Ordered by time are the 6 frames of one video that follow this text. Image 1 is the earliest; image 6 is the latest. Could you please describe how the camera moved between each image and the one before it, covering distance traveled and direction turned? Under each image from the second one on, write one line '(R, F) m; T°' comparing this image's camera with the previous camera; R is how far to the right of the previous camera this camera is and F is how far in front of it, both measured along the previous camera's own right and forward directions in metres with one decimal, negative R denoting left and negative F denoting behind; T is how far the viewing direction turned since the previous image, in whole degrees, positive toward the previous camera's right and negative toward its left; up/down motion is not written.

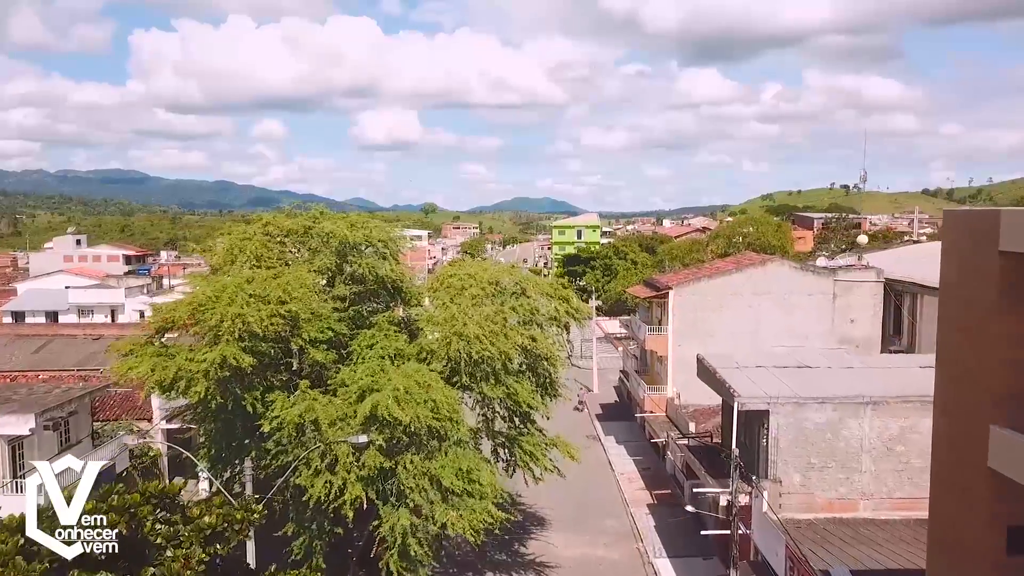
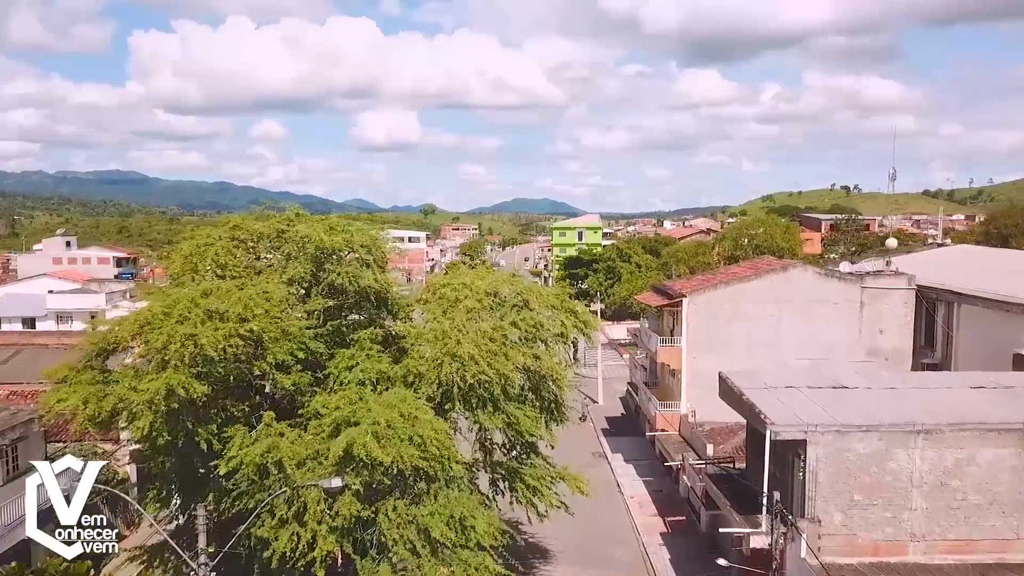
(0.0, +2.0) m; 0°
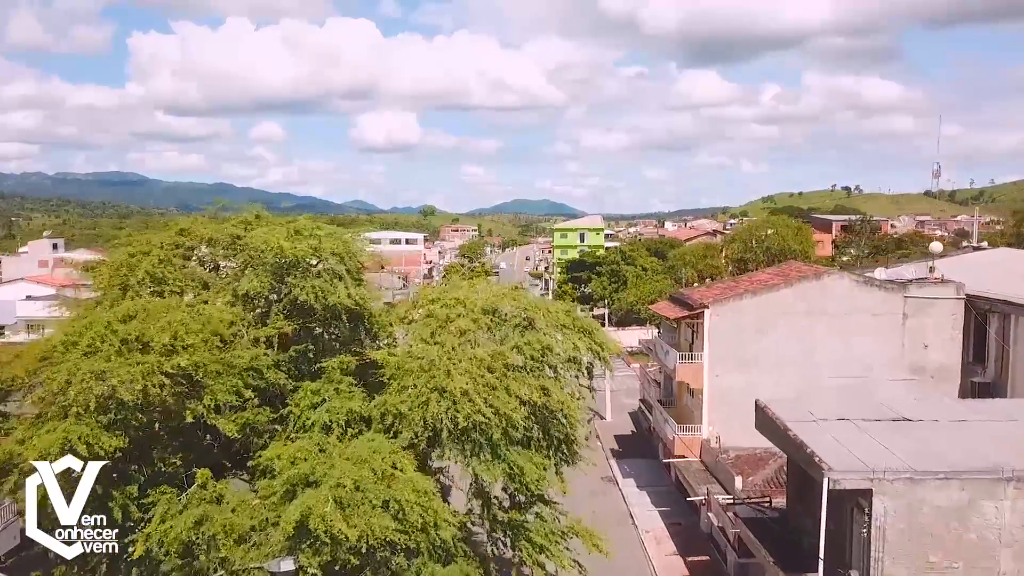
(0.0, +2.6) m; 0°
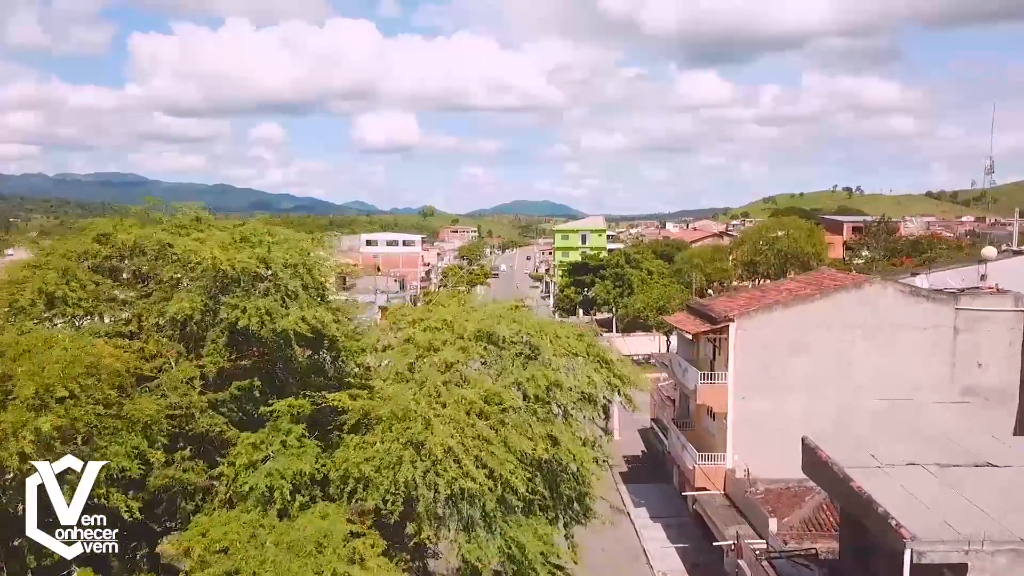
(0.0, +2.5) m; 0°
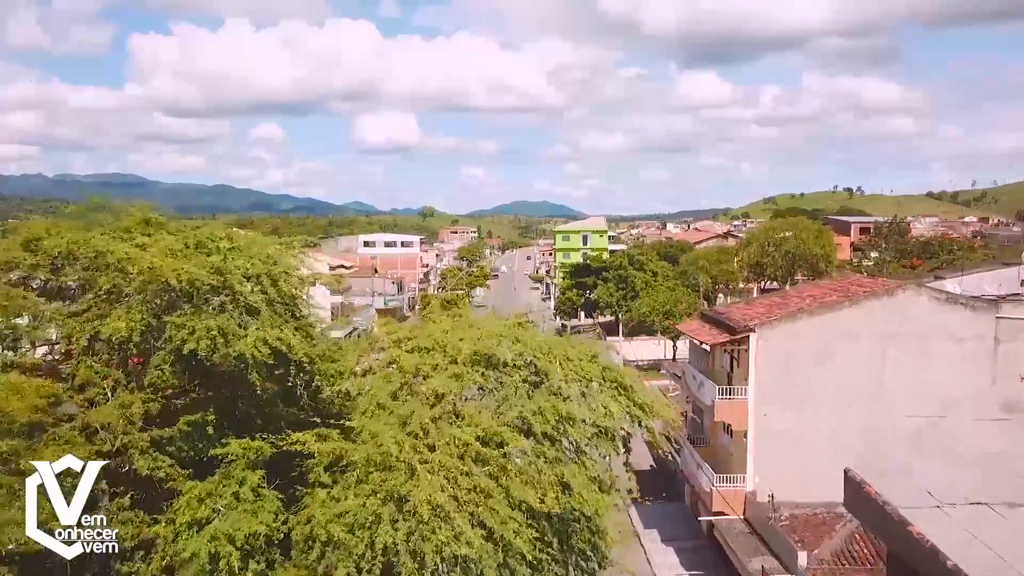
(0.0, +1.6) m; 0°
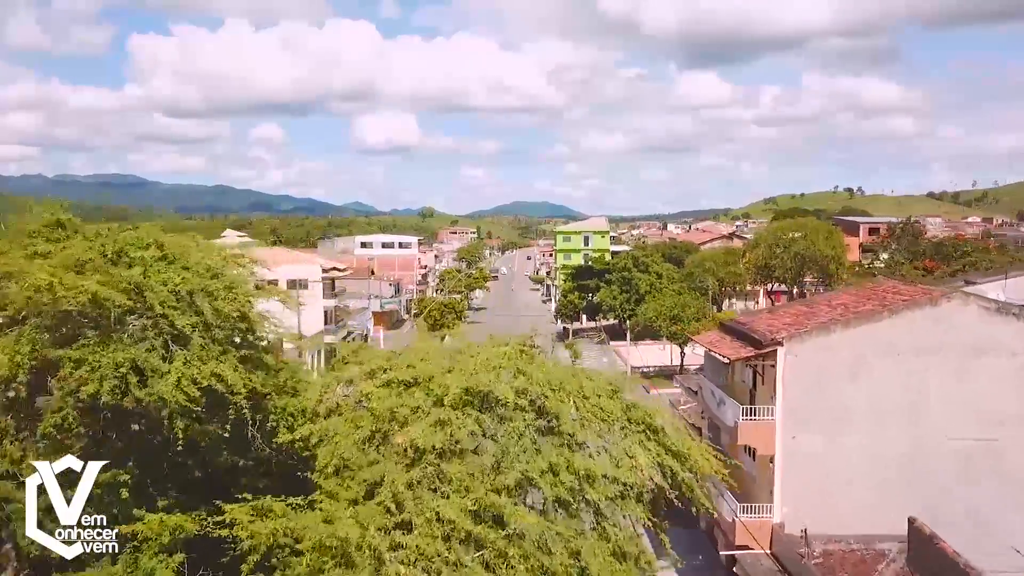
(0.0, +1.8) m; 0°
